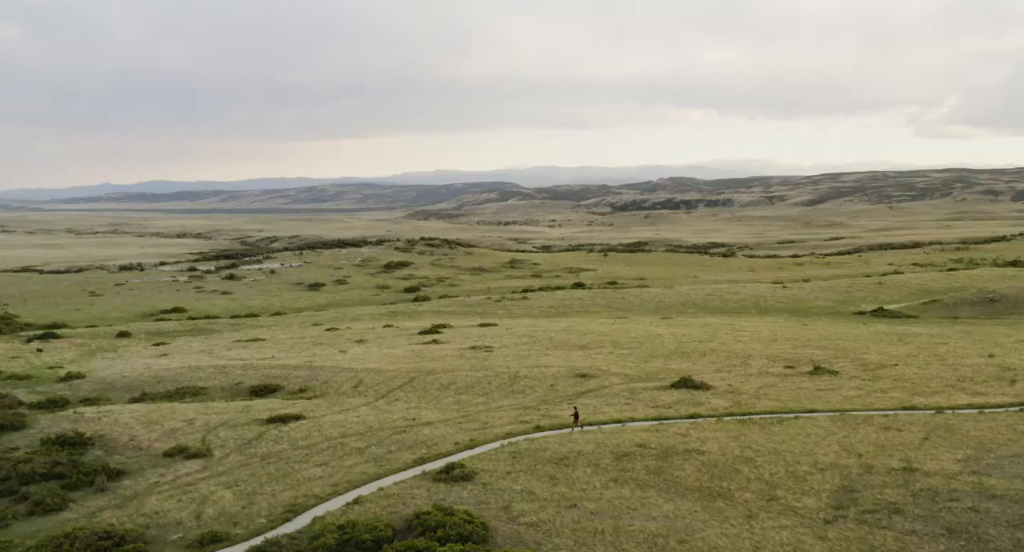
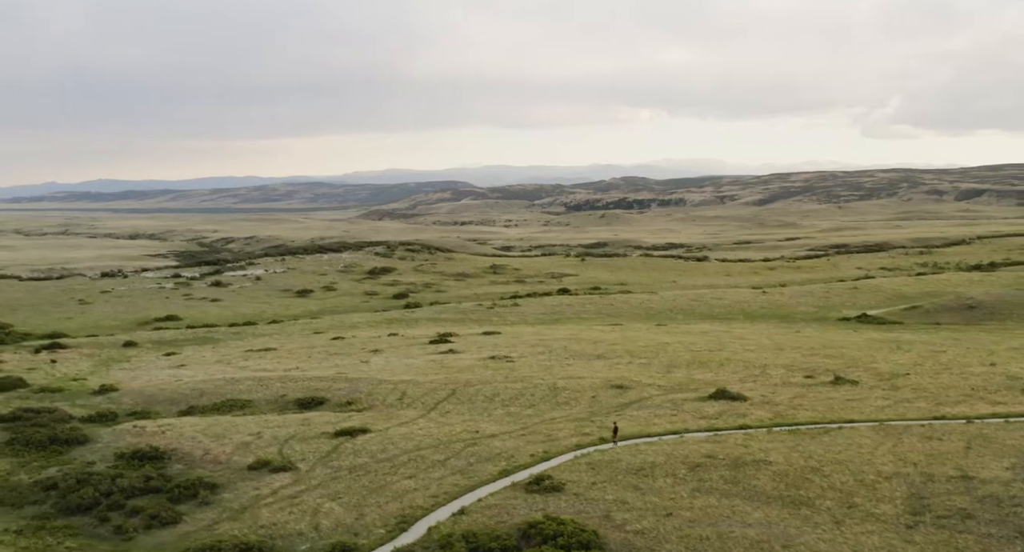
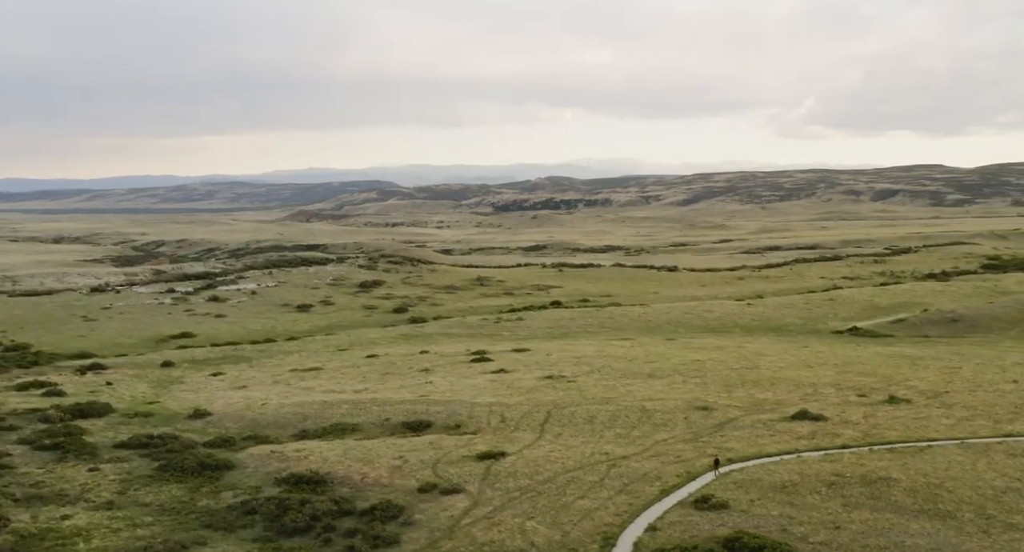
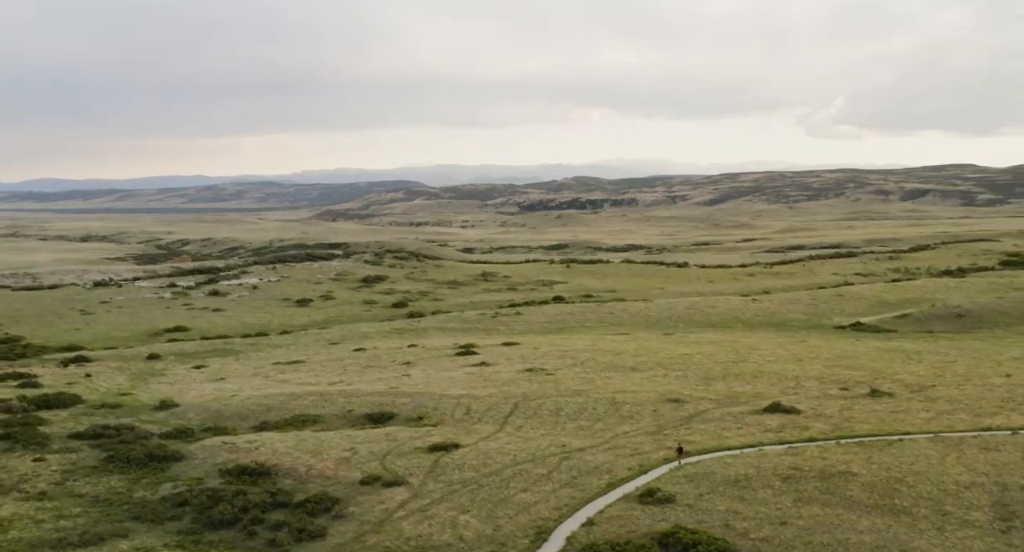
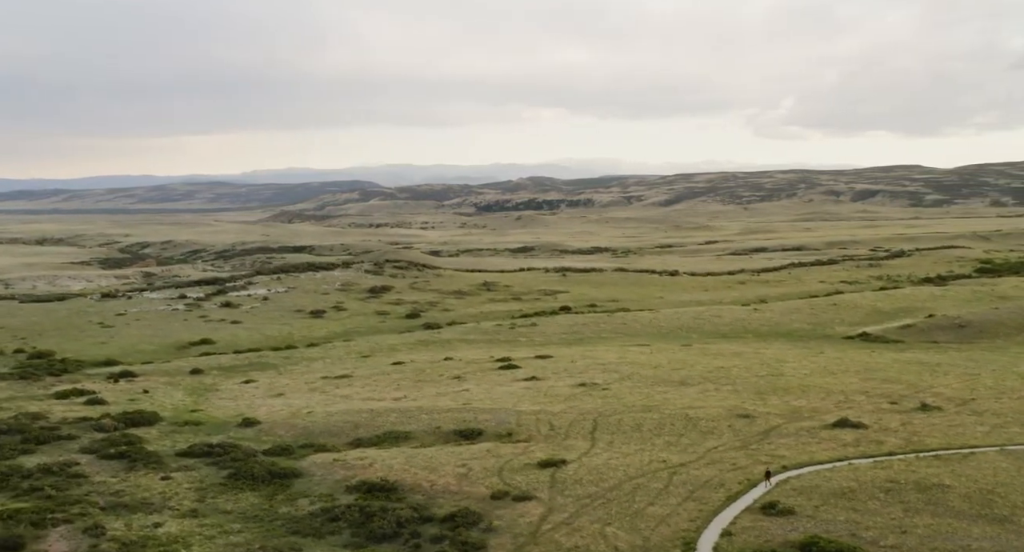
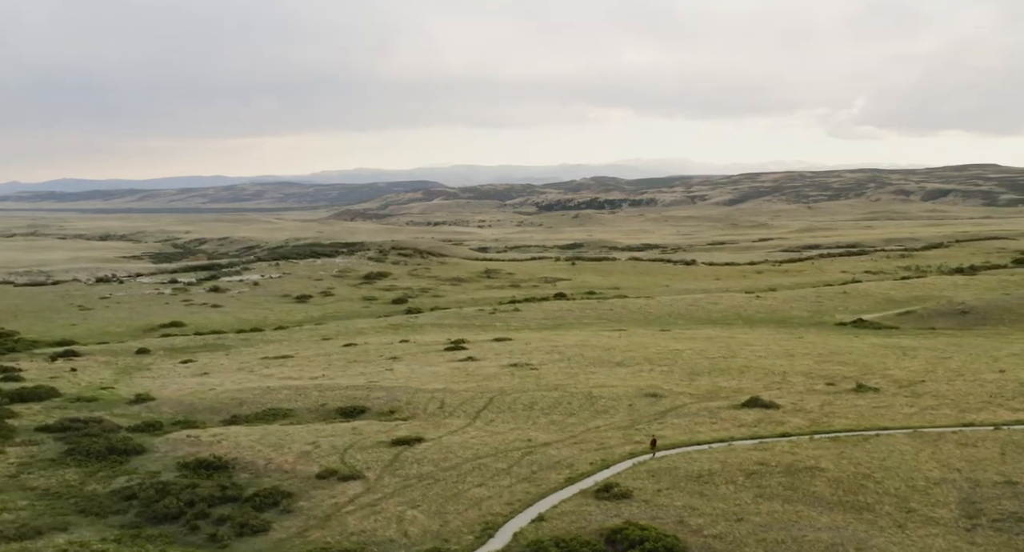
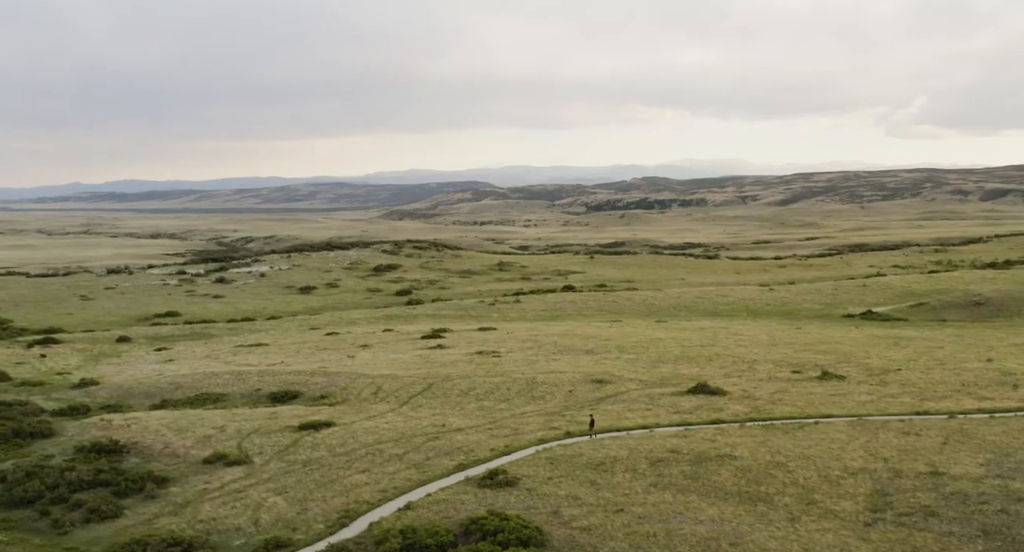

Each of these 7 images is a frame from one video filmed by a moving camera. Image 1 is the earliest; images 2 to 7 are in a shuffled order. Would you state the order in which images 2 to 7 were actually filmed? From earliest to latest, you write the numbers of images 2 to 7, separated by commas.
7, 2, 6, 4, 3, 5
